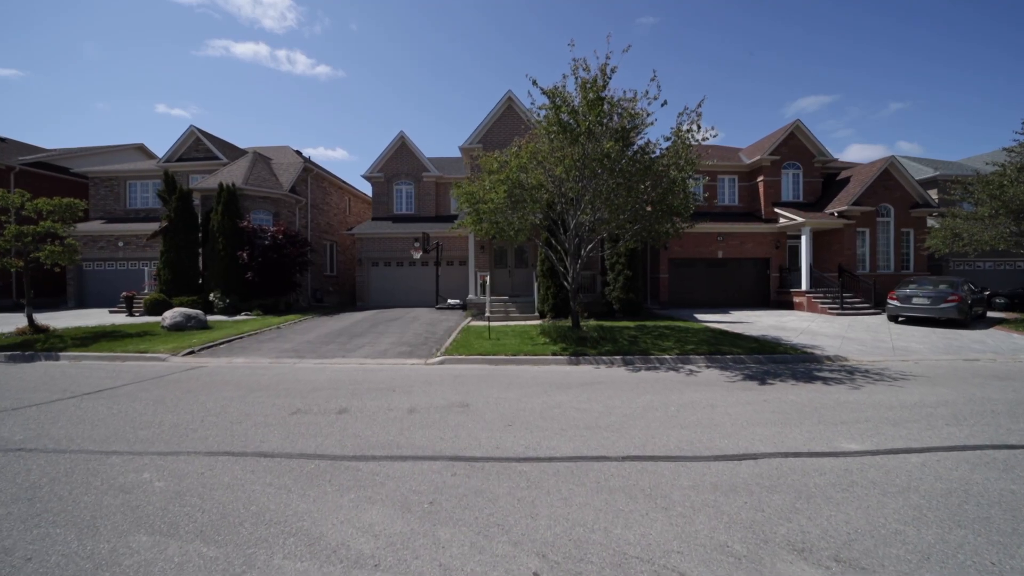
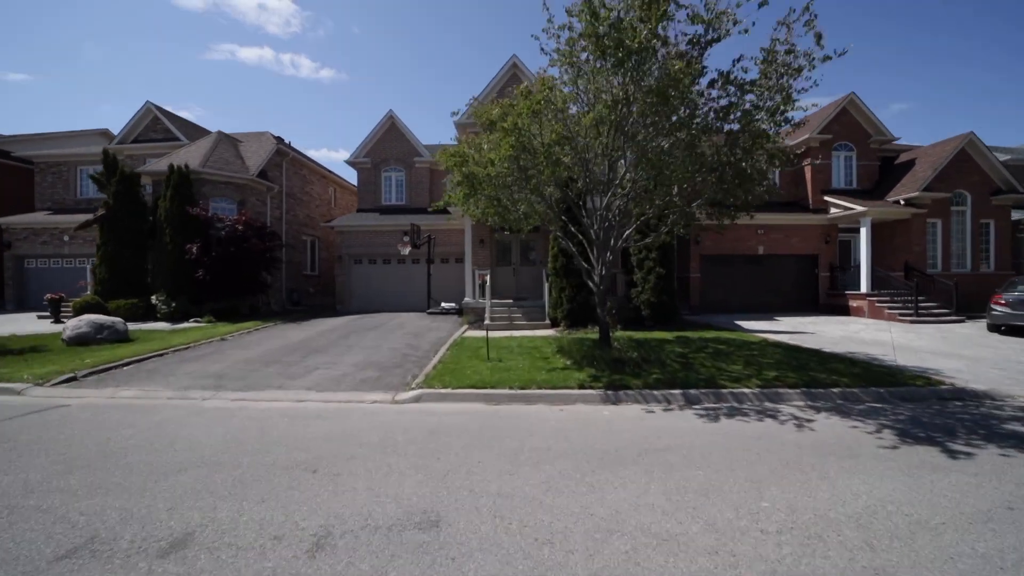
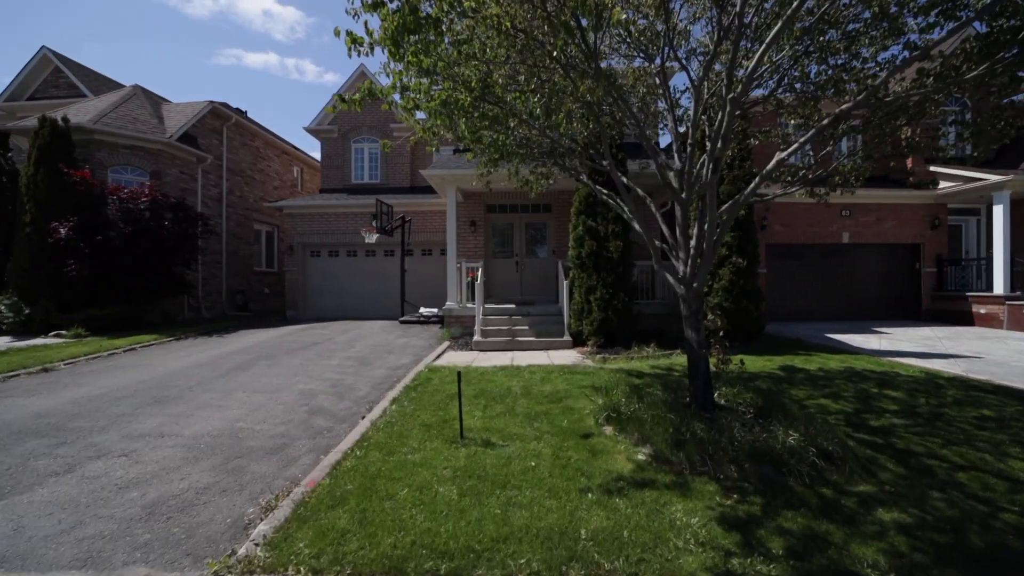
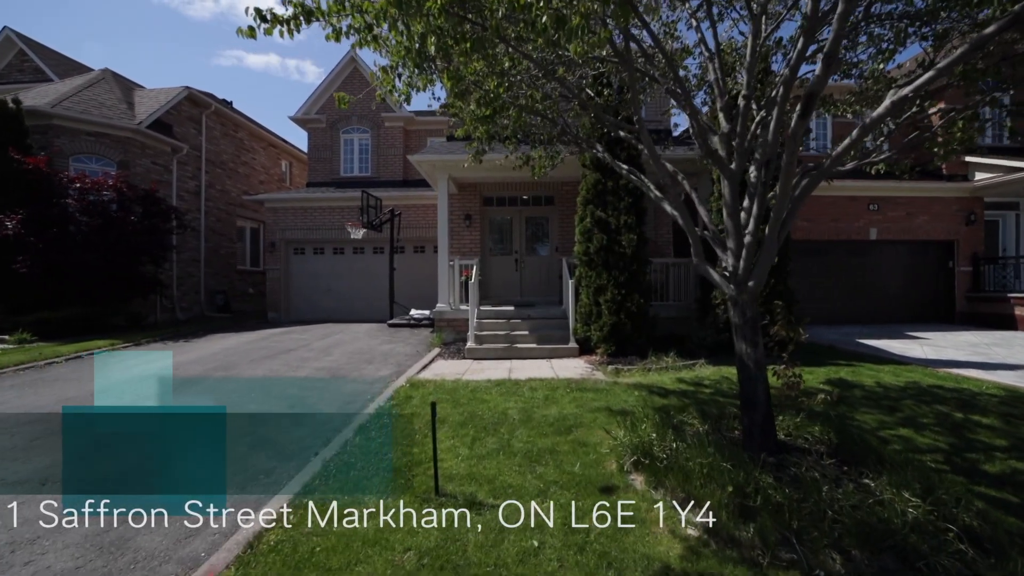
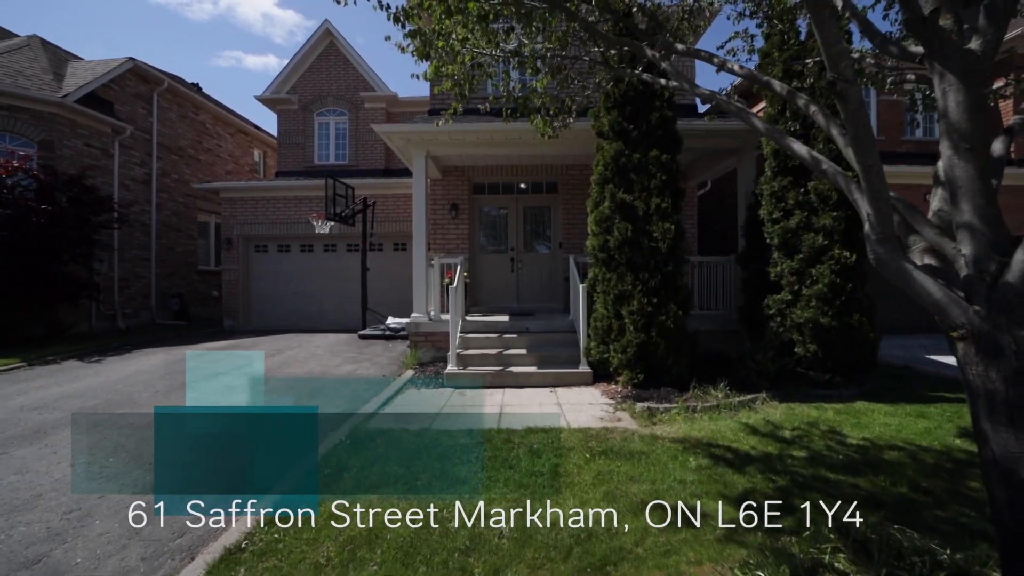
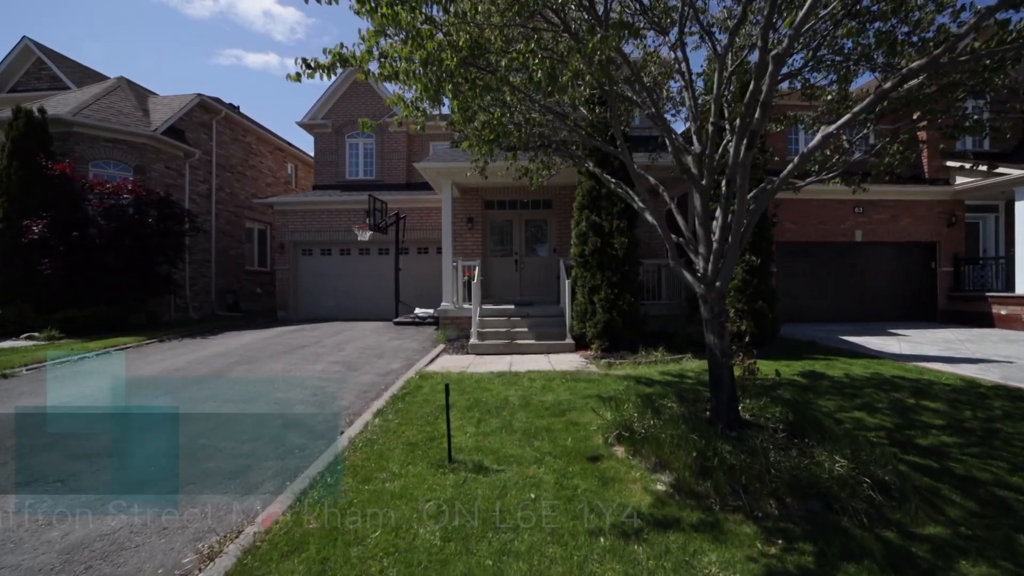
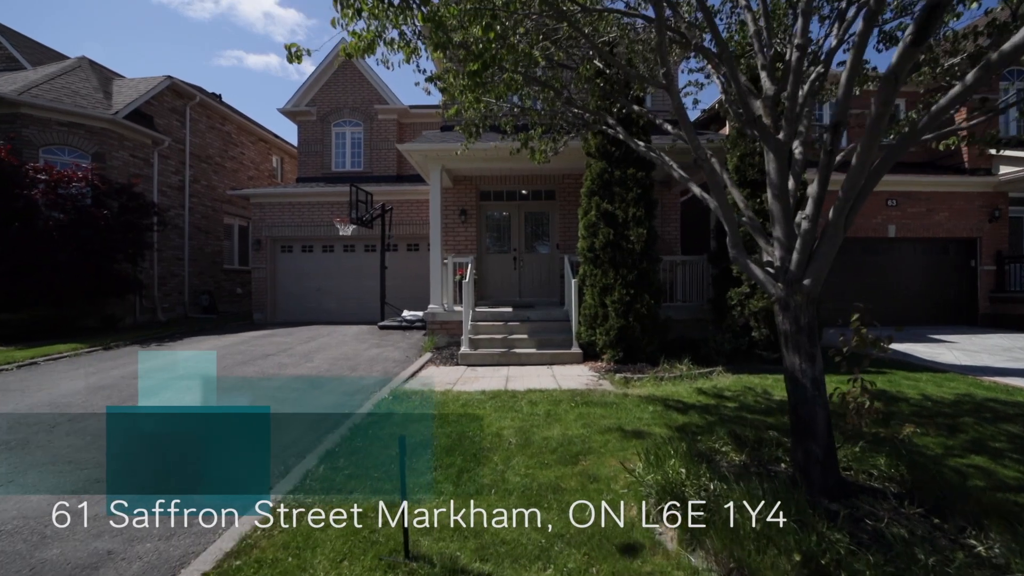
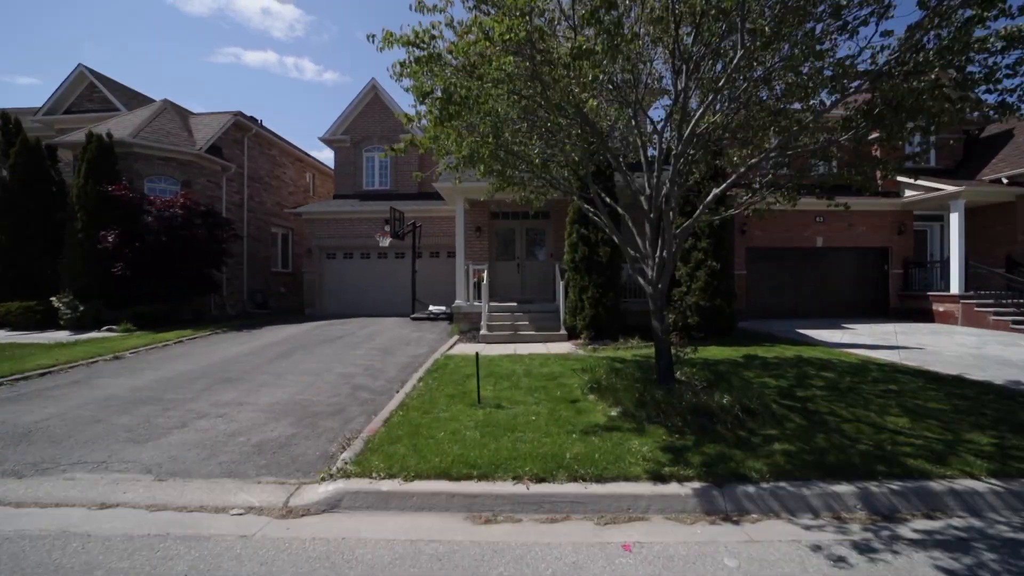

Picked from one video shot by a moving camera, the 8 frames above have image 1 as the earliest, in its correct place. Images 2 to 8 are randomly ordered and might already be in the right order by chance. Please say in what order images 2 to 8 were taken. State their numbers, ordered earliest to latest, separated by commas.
2, 8, 3, 6, 4, 7, 5
